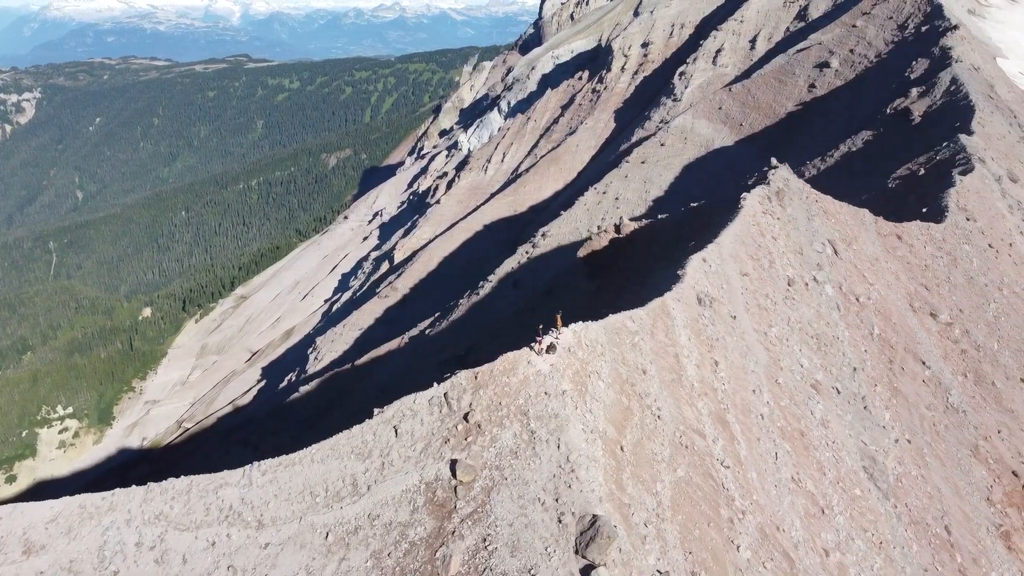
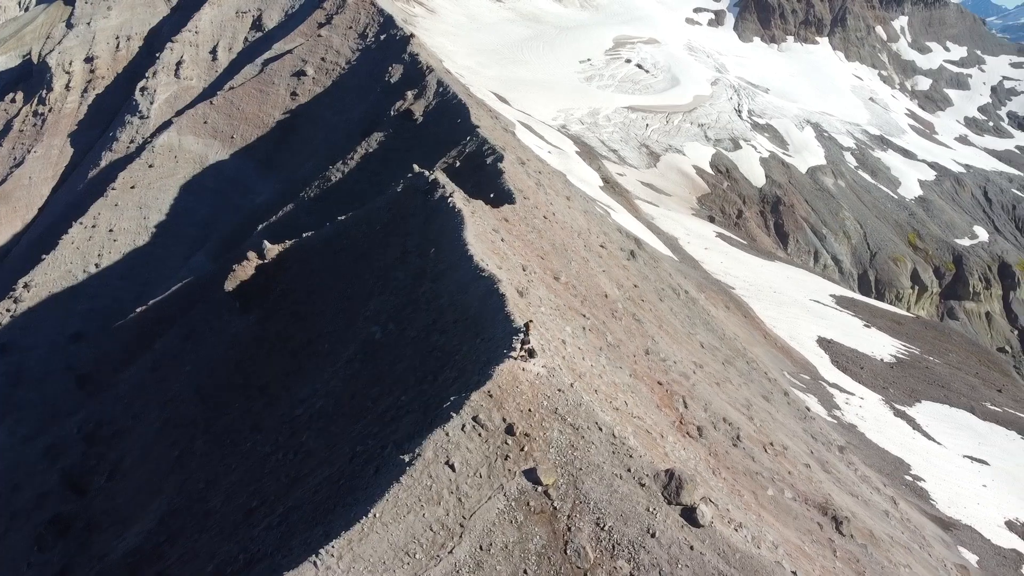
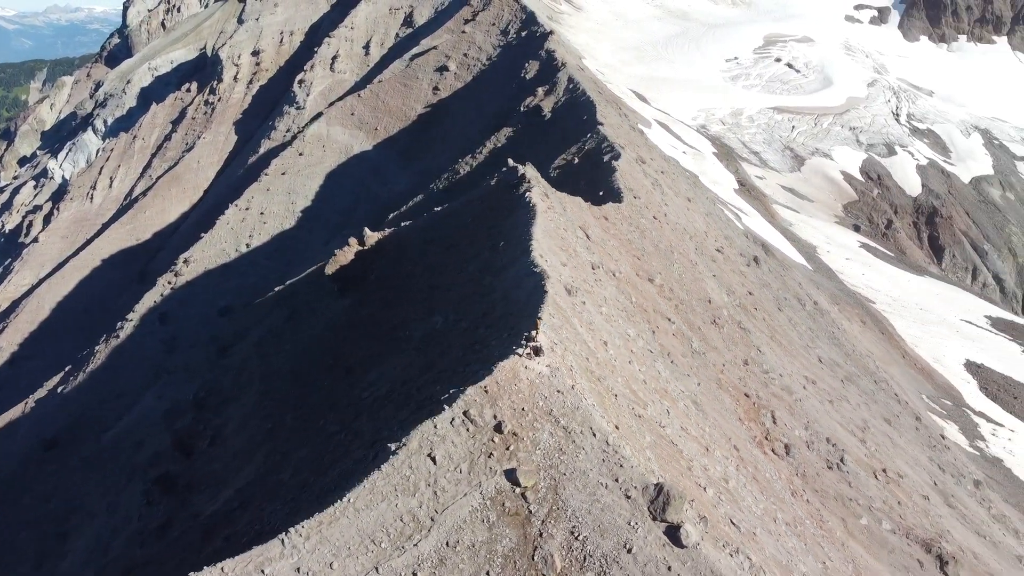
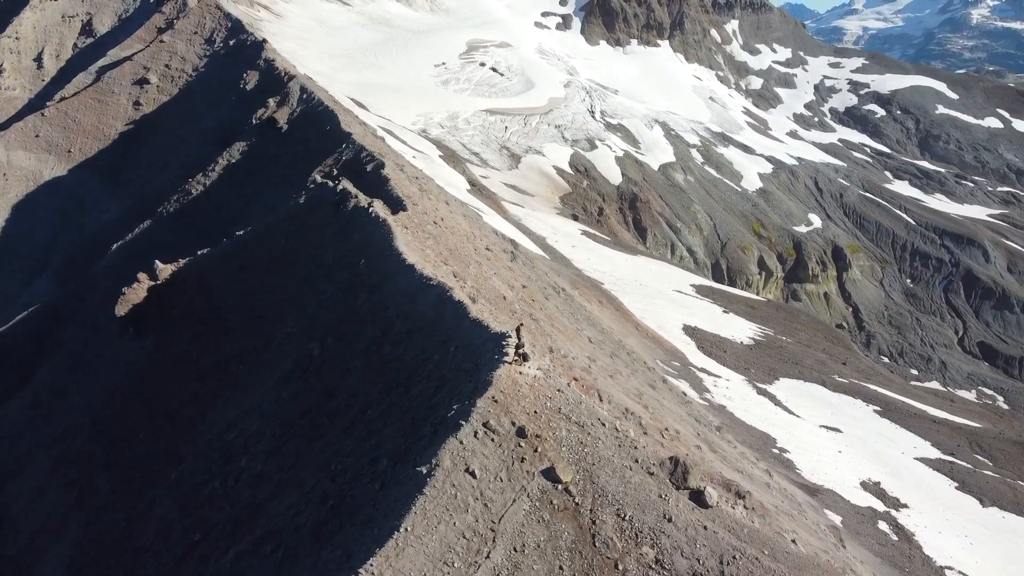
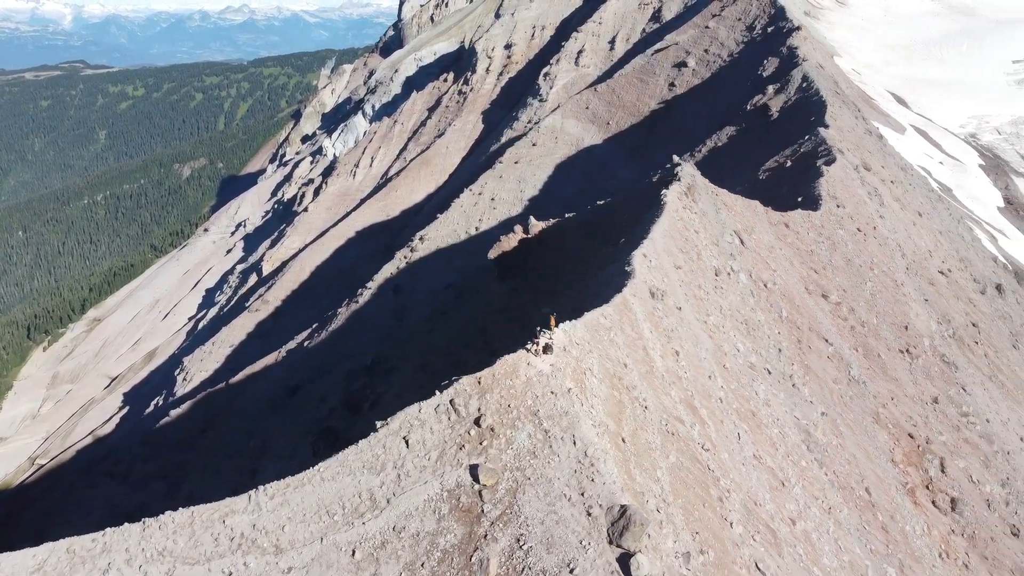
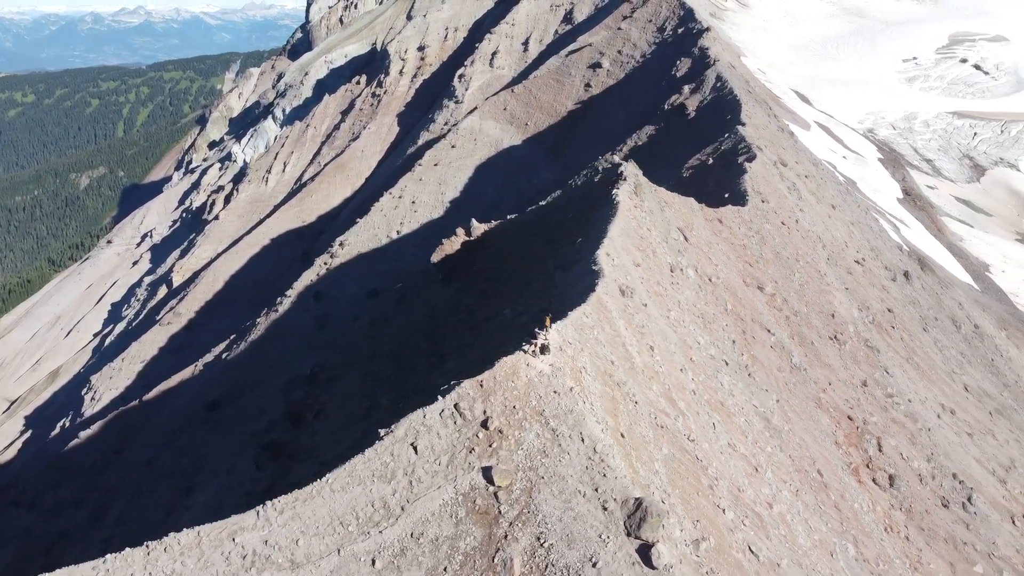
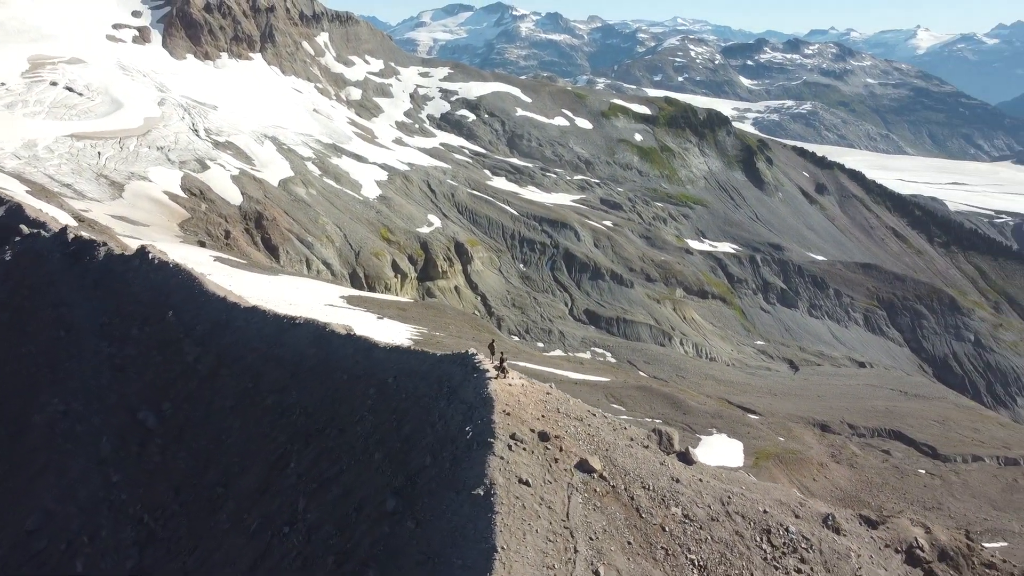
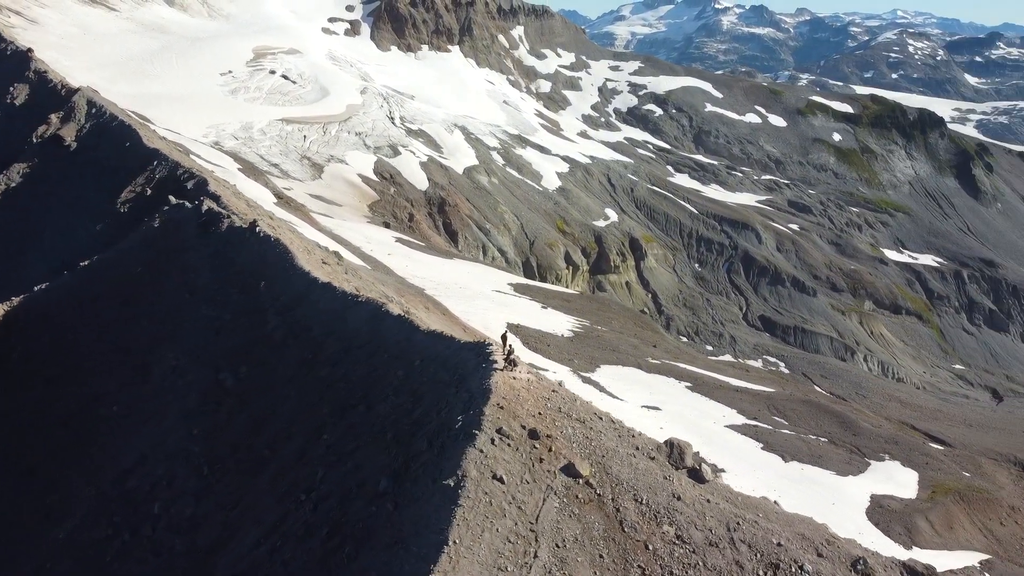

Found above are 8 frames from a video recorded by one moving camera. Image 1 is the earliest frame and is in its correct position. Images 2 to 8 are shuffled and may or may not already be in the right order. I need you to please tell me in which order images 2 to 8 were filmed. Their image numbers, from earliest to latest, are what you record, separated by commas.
5, 6, 3, 2, 4, 8, 7
